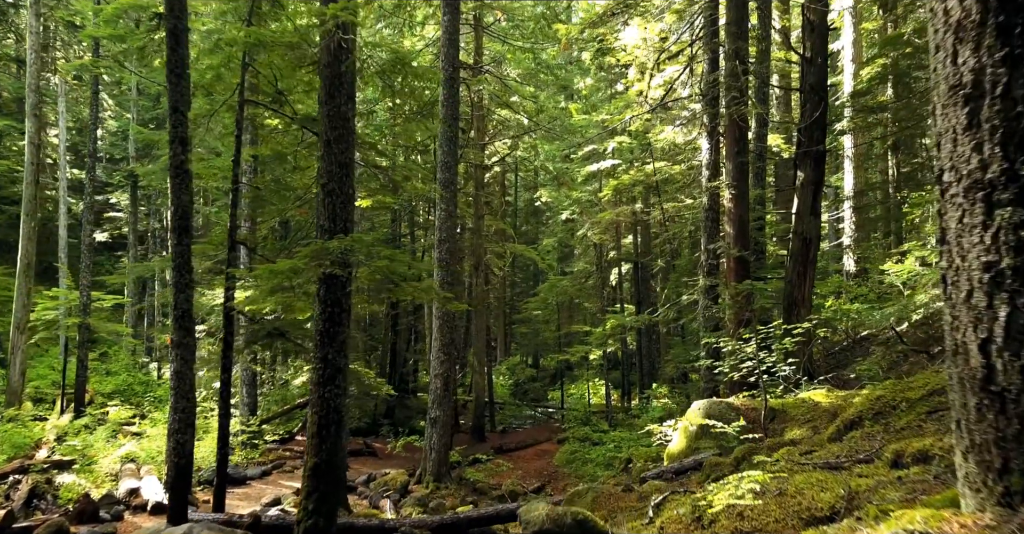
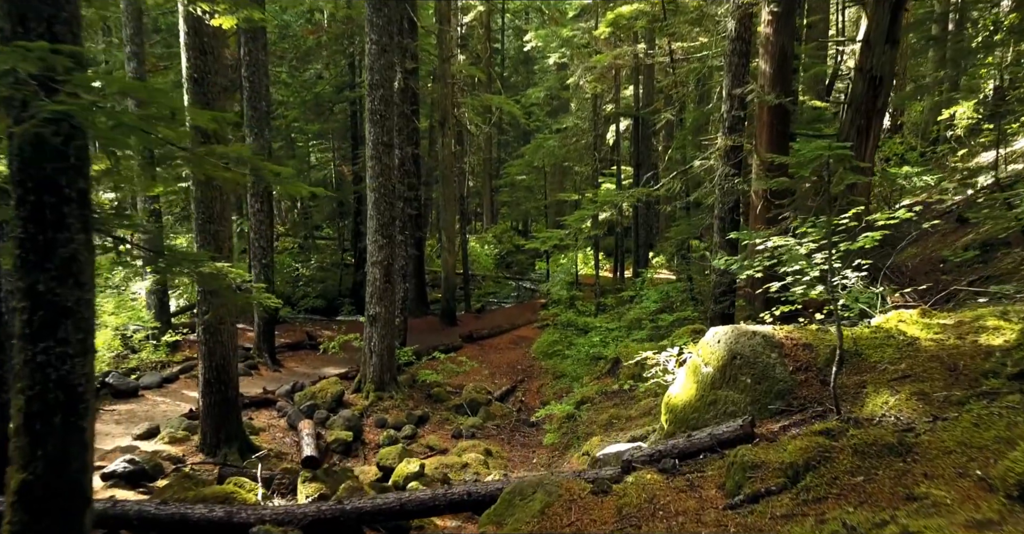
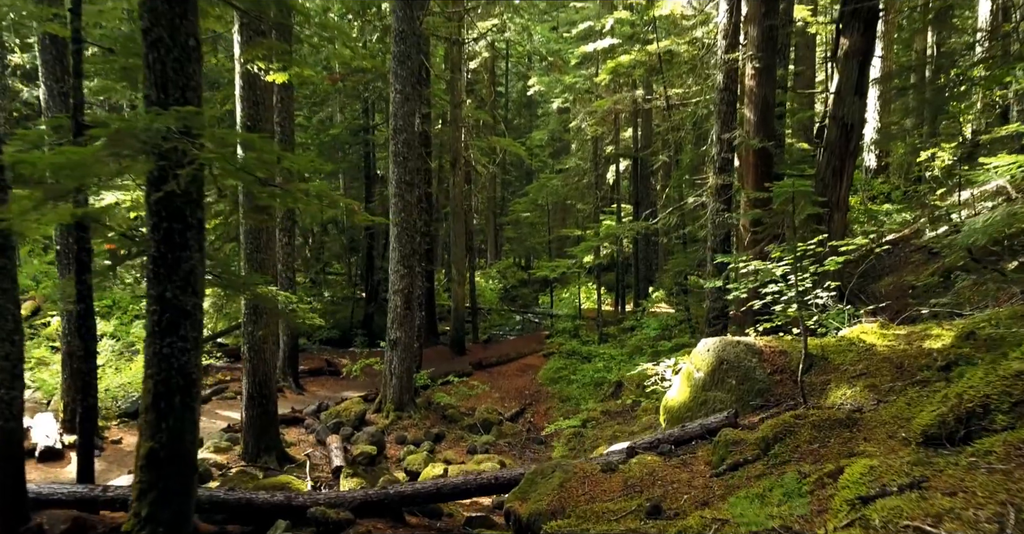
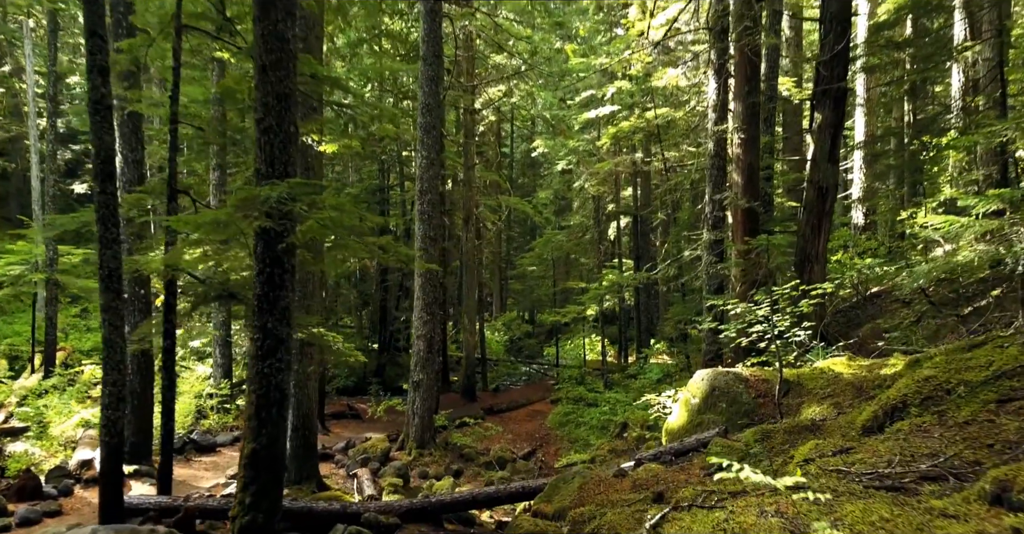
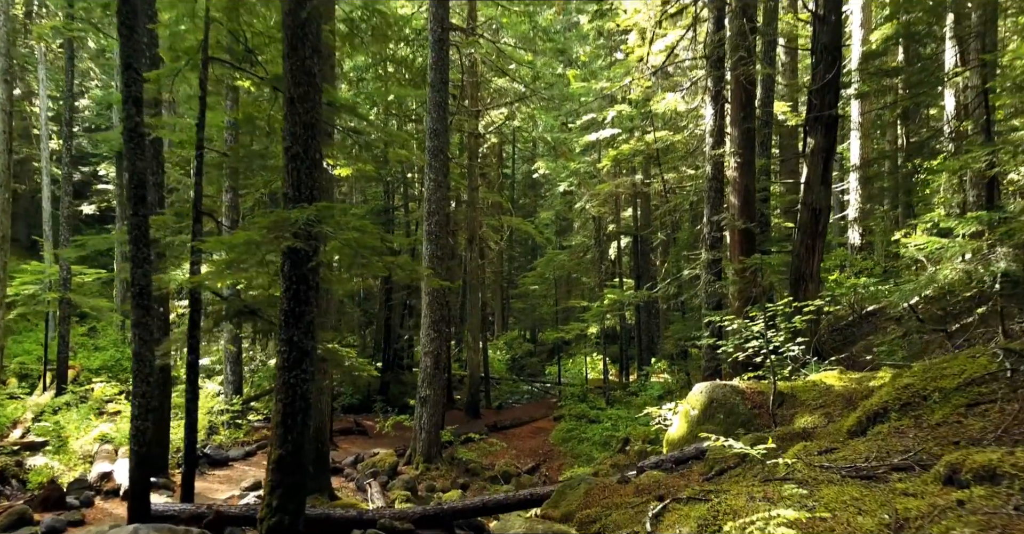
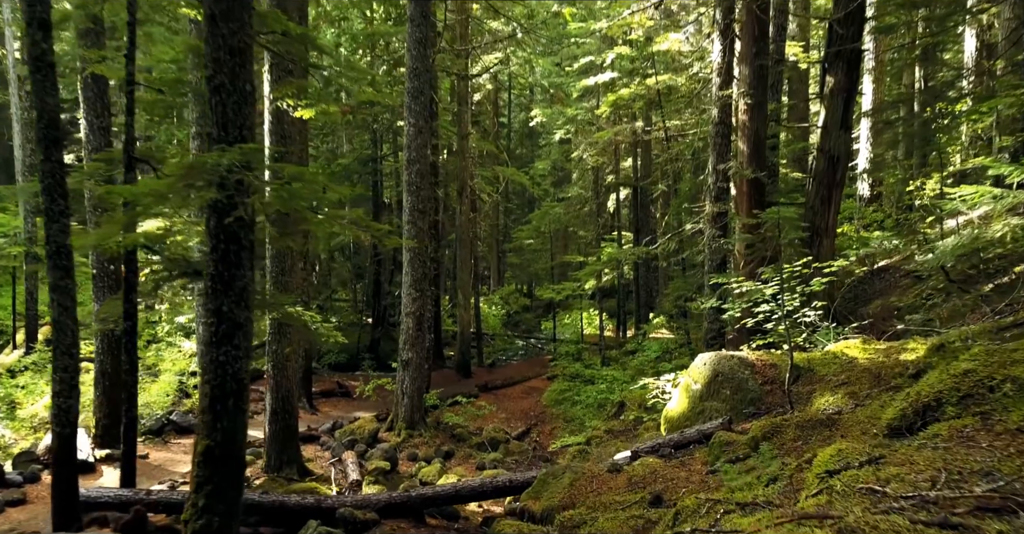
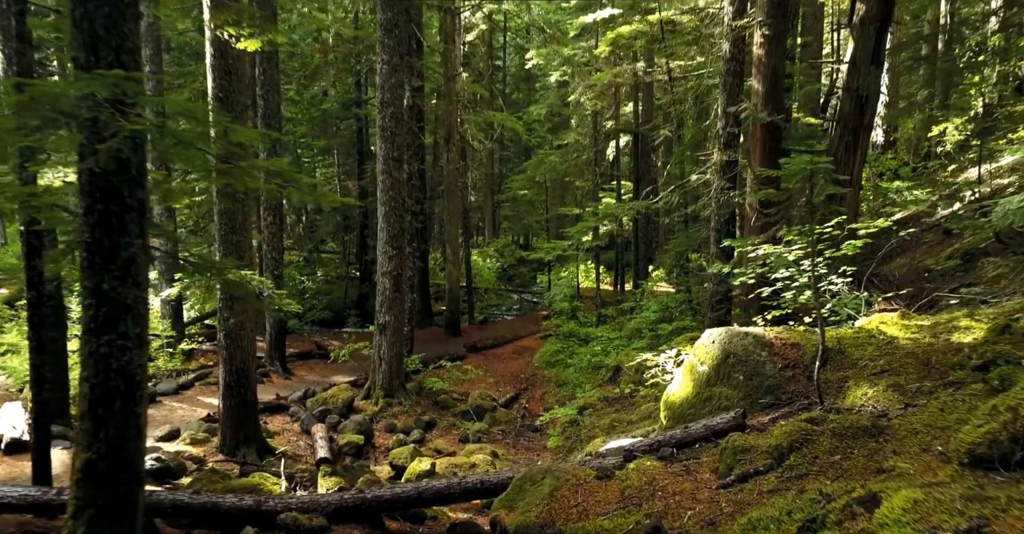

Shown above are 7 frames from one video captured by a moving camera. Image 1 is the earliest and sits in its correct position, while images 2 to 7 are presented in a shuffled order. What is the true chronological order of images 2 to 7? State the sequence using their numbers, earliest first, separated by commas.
5, 4, 6, 3, 7, 2
